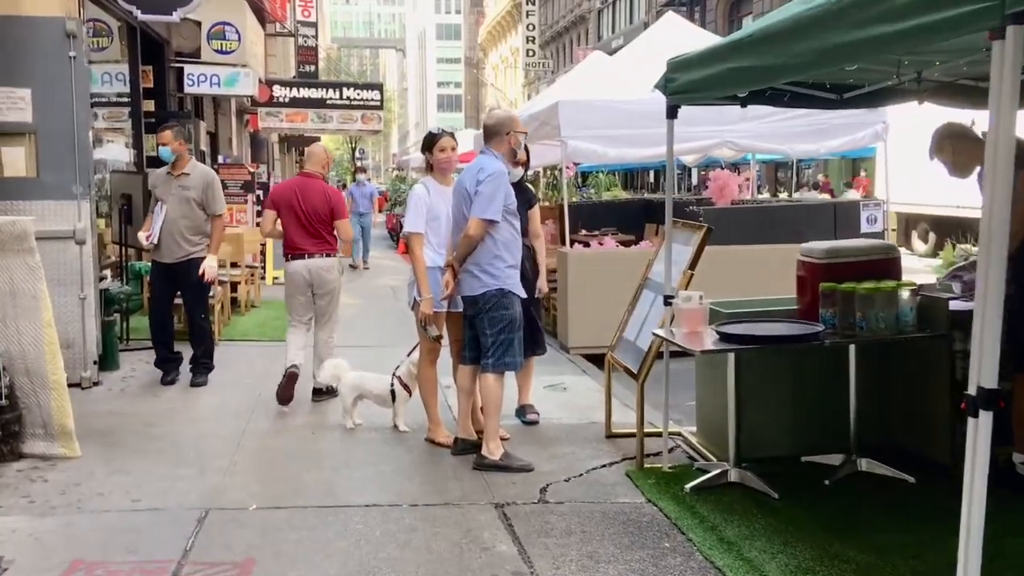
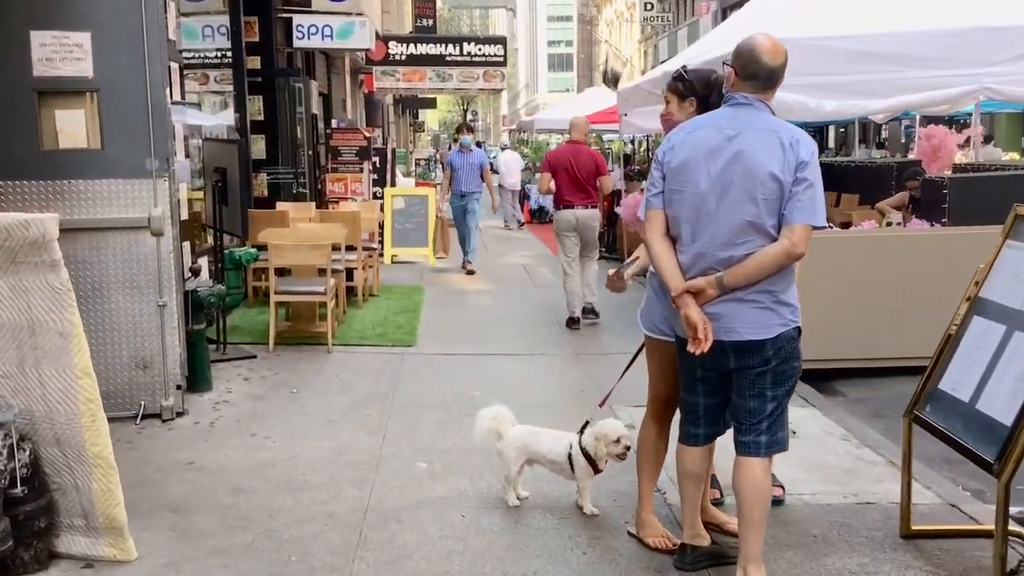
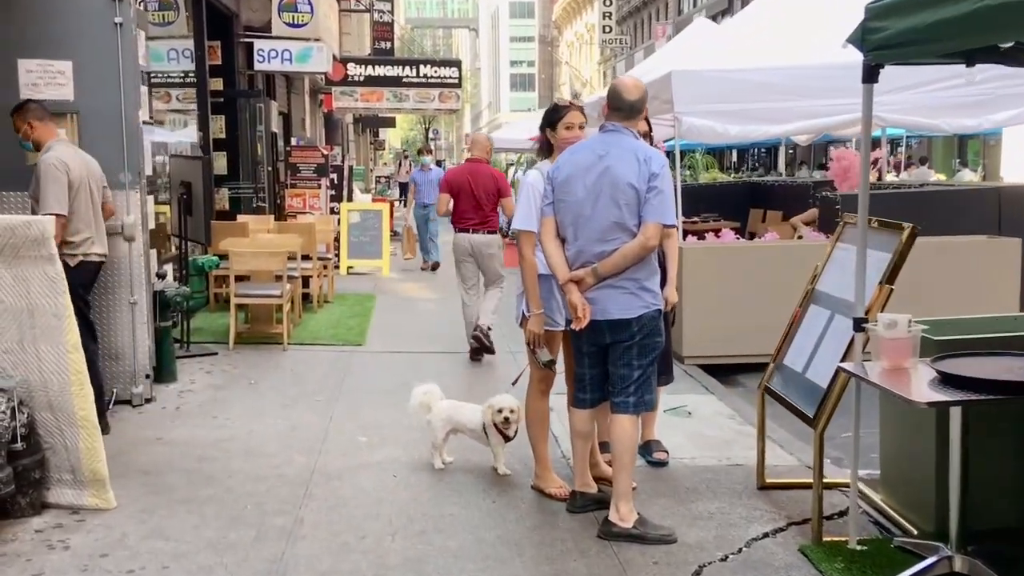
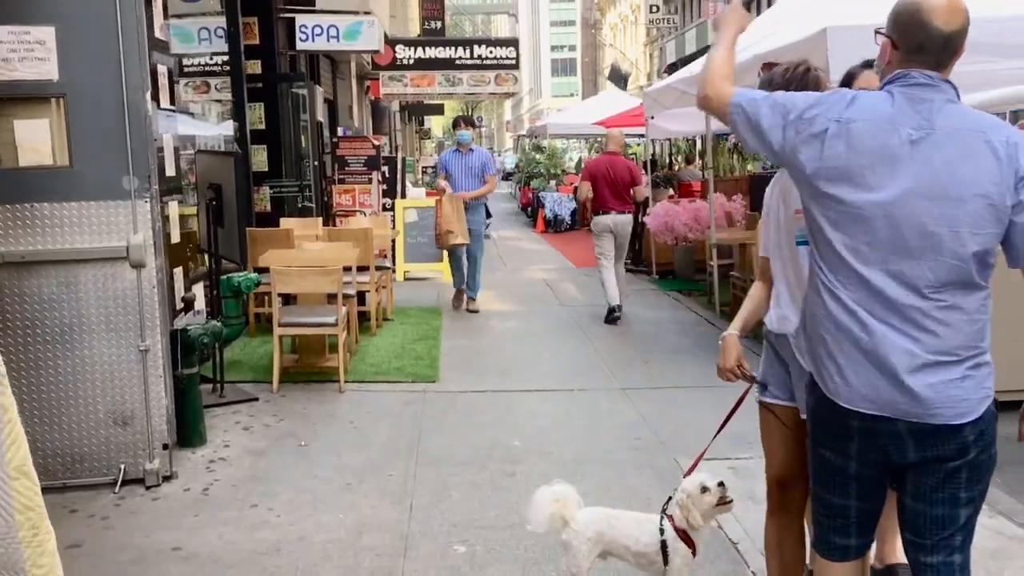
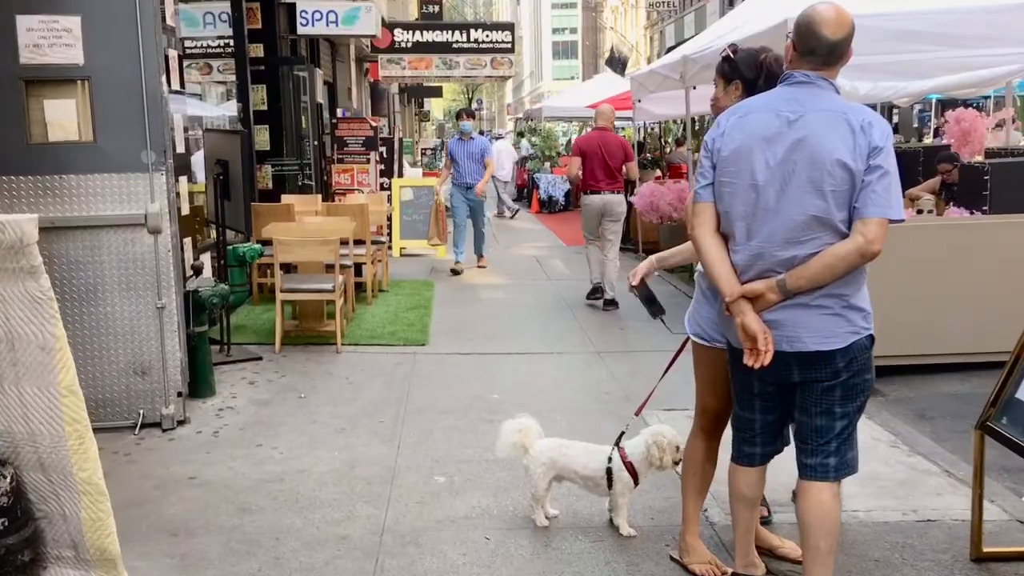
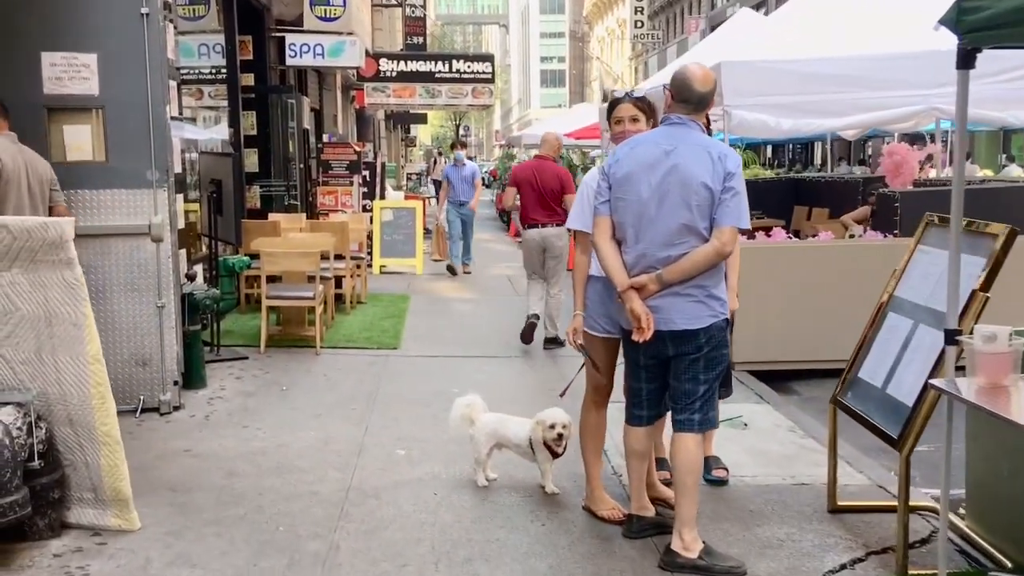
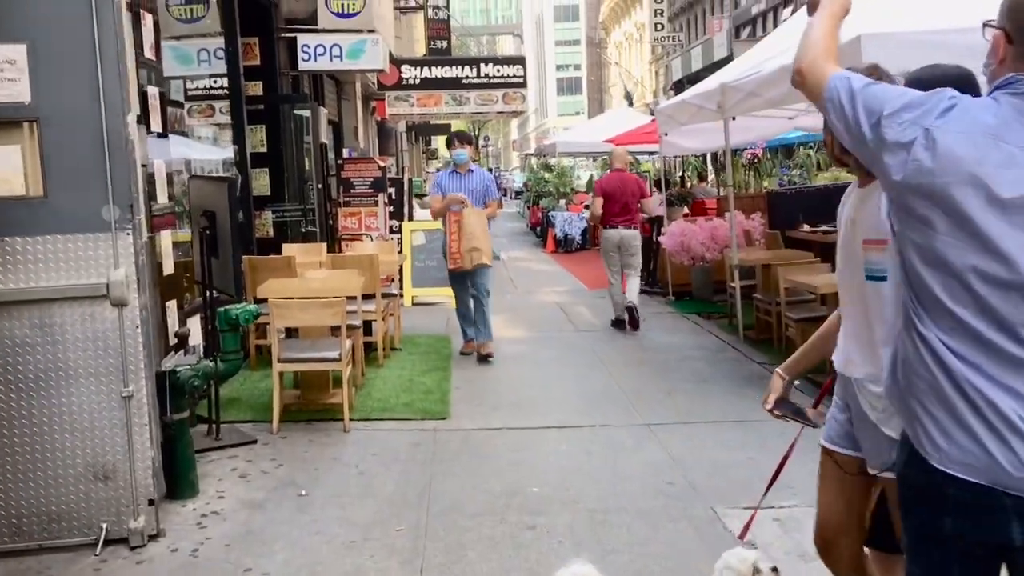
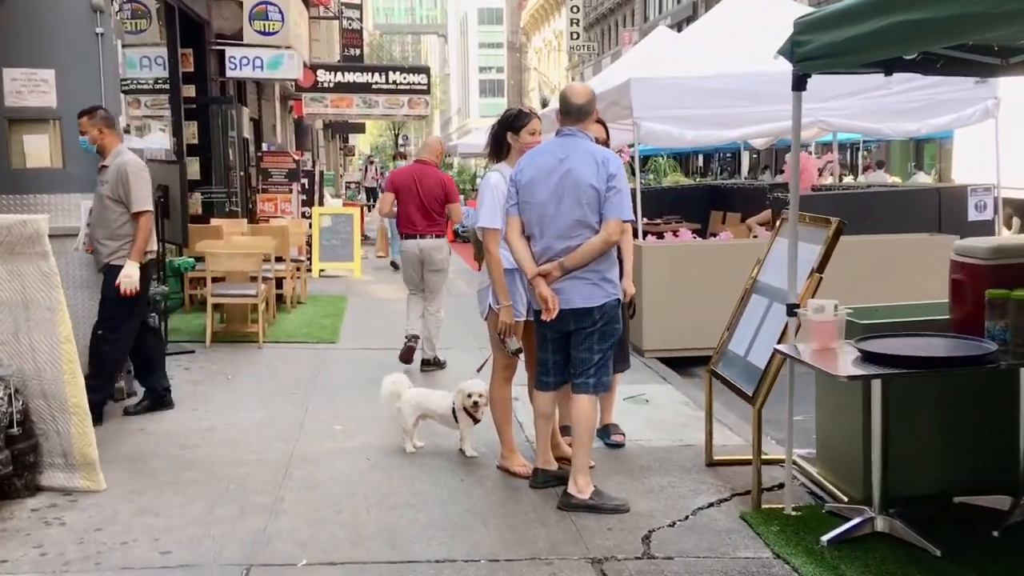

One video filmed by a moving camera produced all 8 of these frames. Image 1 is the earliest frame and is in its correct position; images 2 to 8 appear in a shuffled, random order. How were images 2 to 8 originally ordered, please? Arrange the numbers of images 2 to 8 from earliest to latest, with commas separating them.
8, 3, 6, 2, 5, 4, 7
